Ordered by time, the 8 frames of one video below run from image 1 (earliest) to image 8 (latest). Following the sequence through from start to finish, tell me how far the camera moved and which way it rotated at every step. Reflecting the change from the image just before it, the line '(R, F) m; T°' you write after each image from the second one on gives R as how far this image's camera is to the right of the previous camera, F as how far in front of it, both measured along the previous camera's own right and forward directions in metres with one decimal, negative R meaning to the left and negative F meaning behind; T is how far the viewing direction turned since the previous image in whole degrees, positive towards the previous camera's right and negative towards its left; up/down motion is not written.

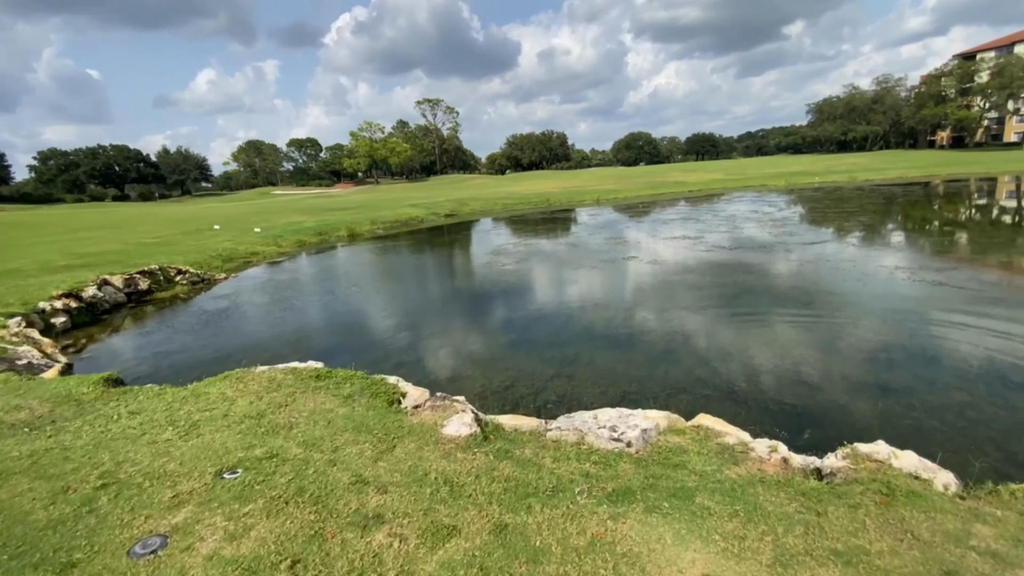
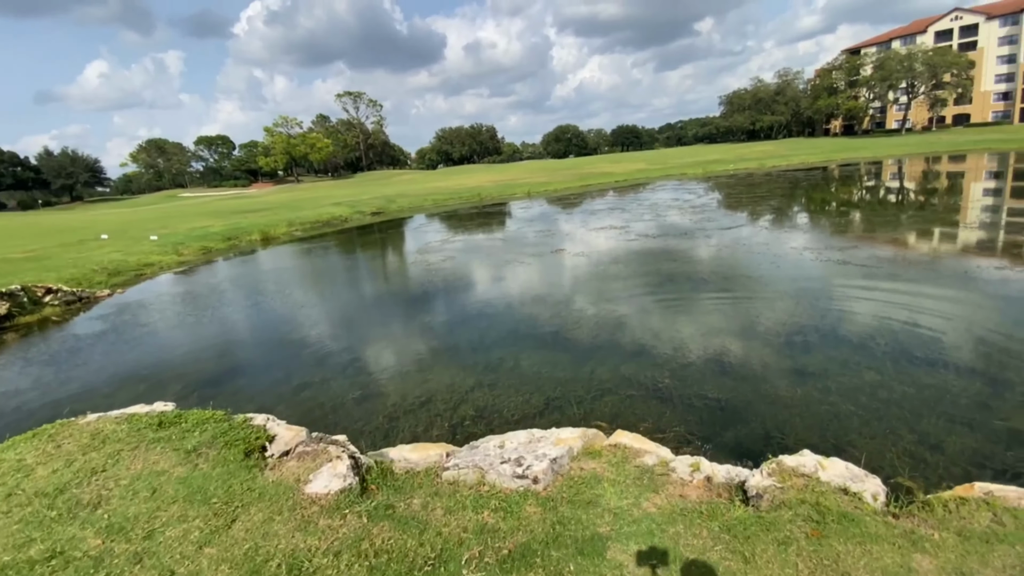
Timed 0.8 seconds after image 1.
(+0.7, +1.0) m; +7°
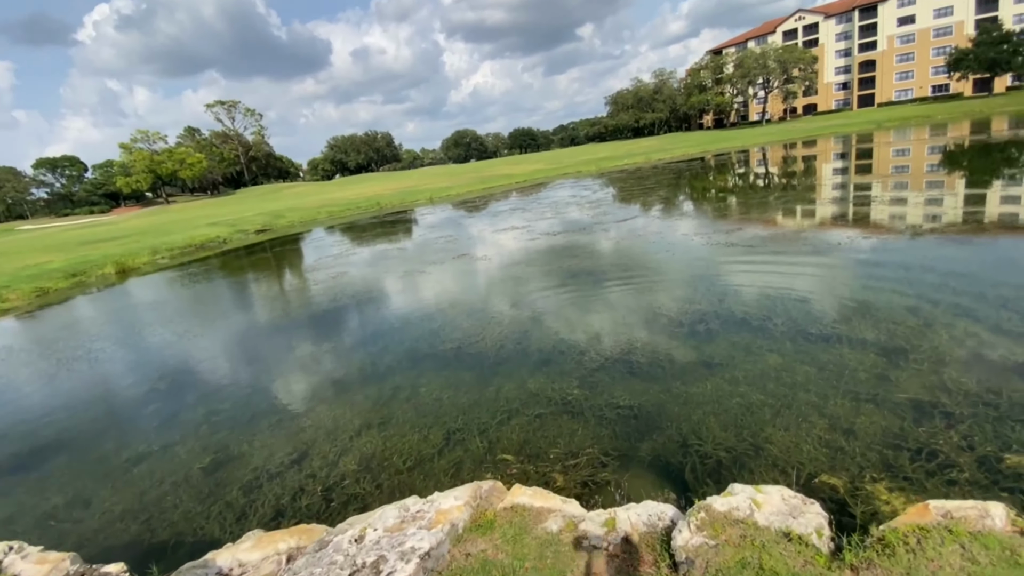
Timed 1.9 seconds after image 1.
(+0.7, +1.4) m; +10°
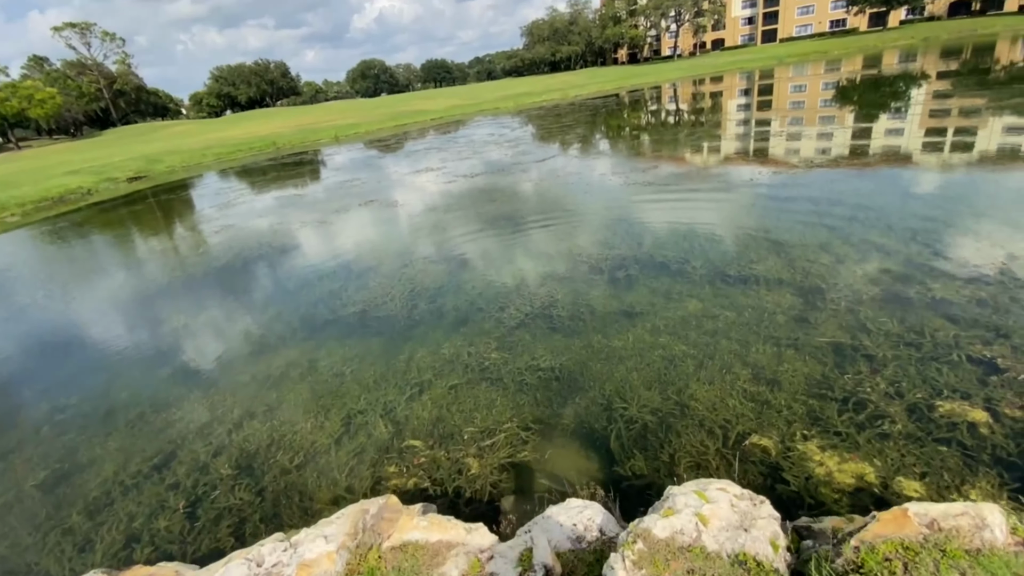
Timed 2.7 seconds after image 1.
(+0.4, +1.3) m; +9°
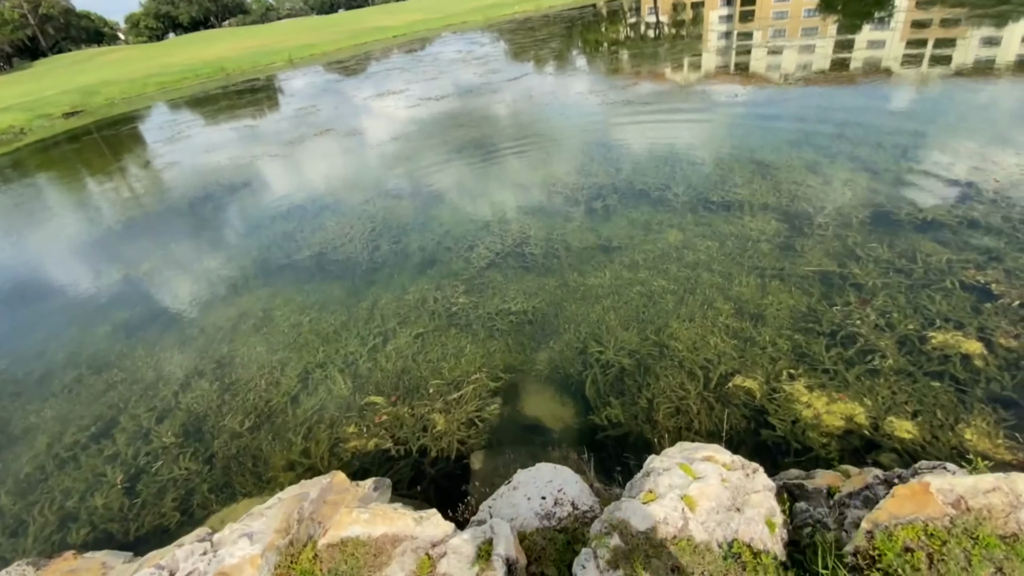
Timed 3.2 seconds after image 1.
(+0.2, +0.8) m; +2°
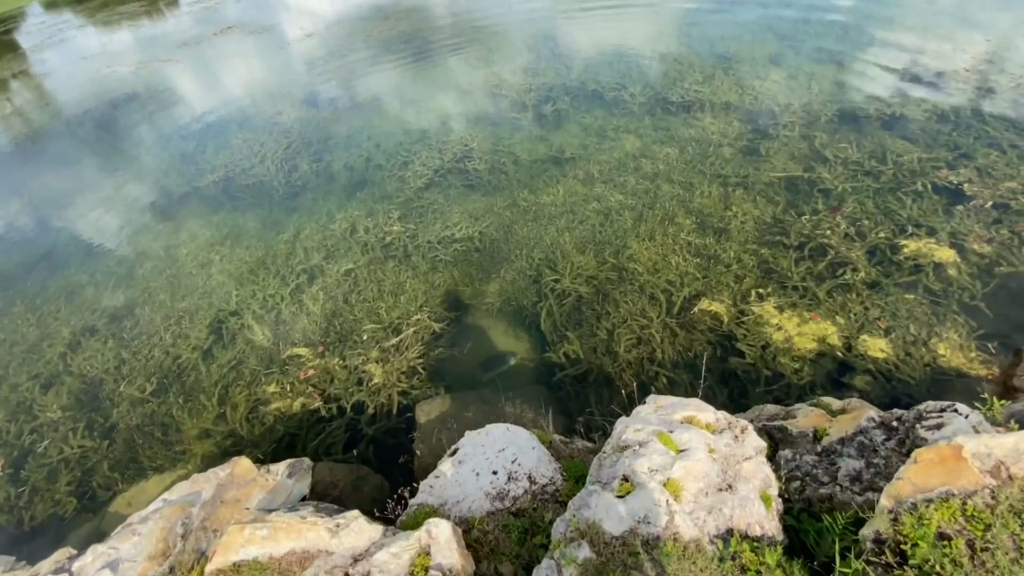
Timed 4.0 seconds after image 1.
(+0.1, +0.9) m; +5°
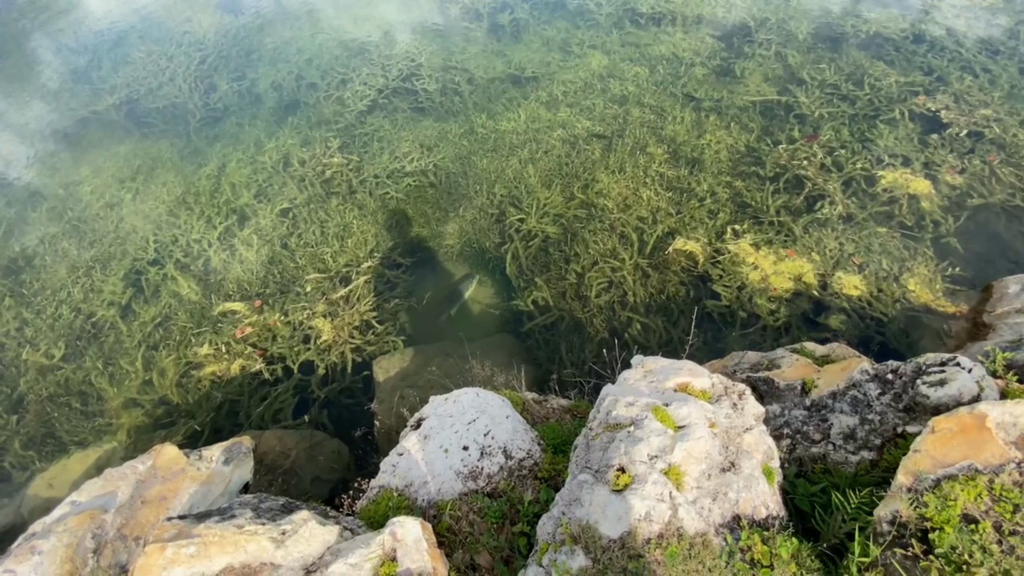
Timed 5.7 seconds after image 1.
(-0.1, +0.5) m; +5°
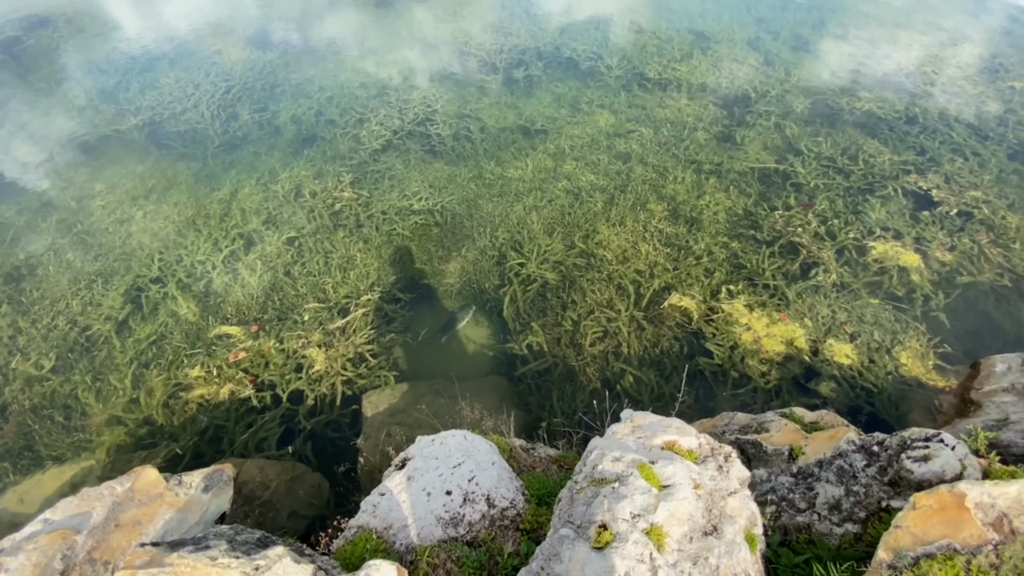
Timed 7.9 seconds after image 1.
(0.0, -0.1) m; 0°
